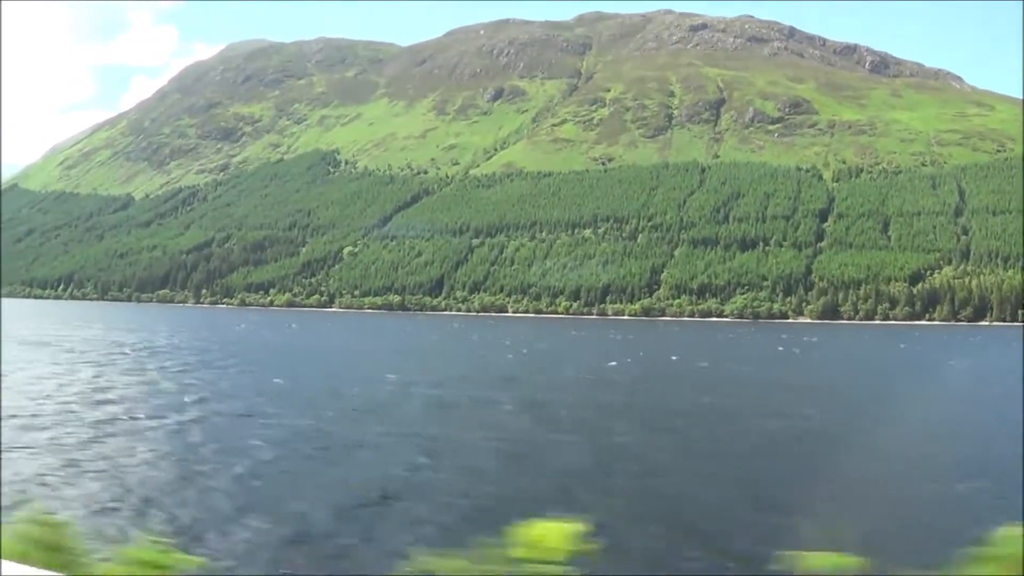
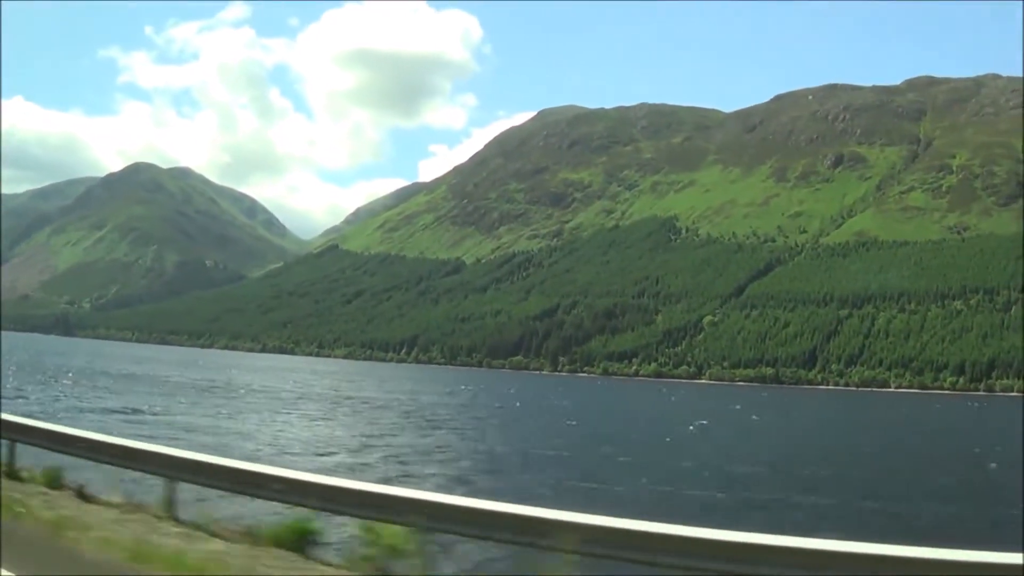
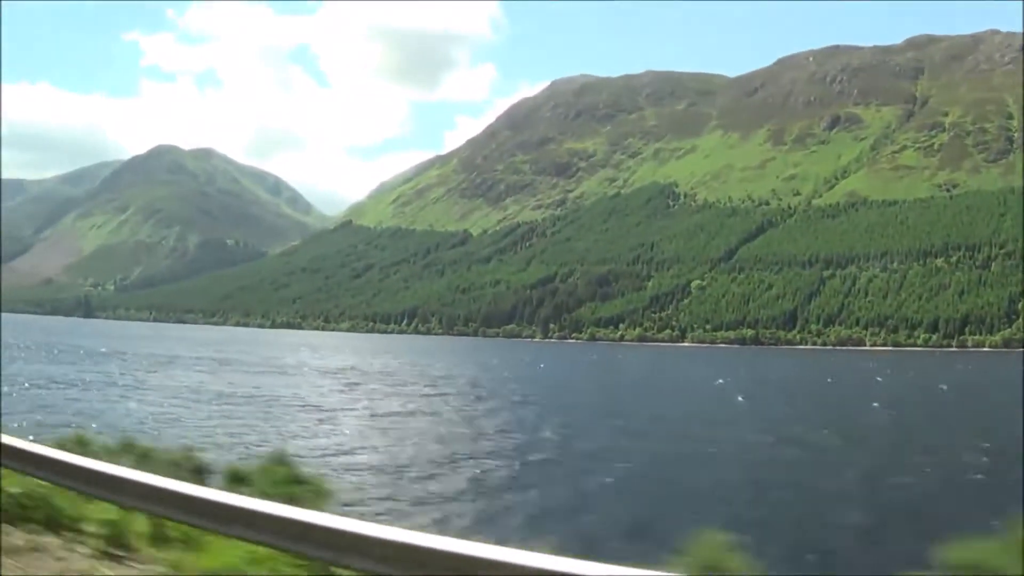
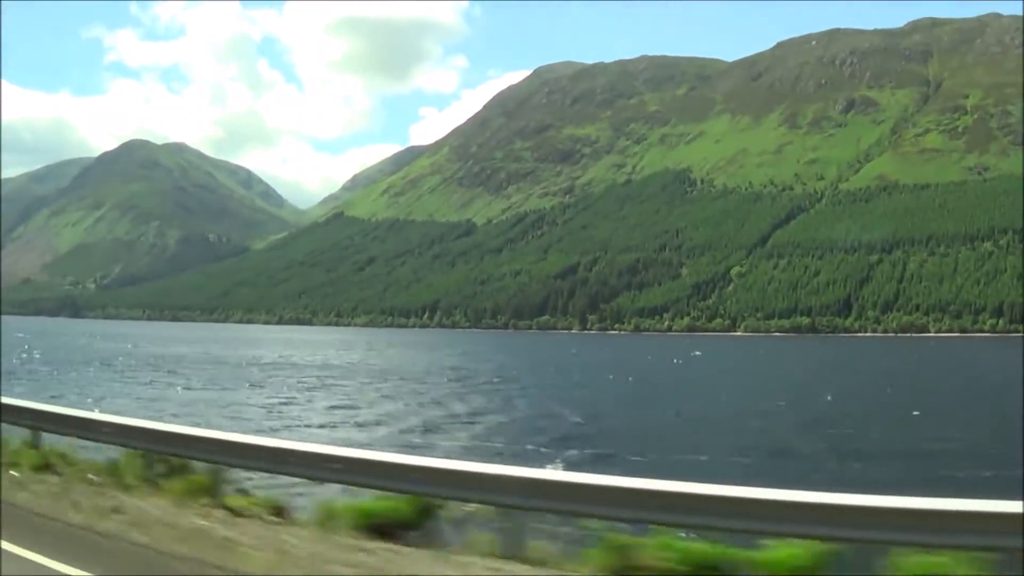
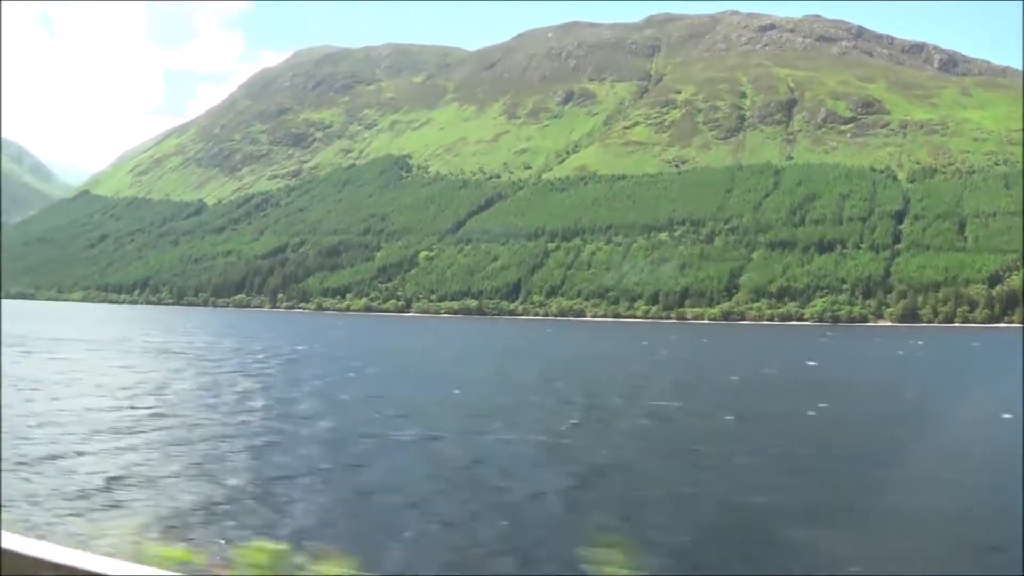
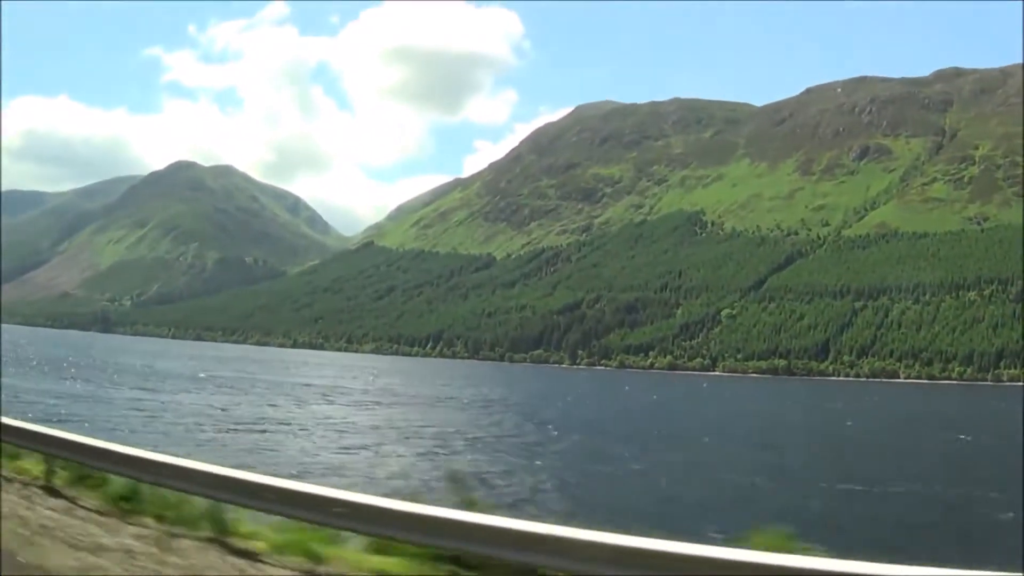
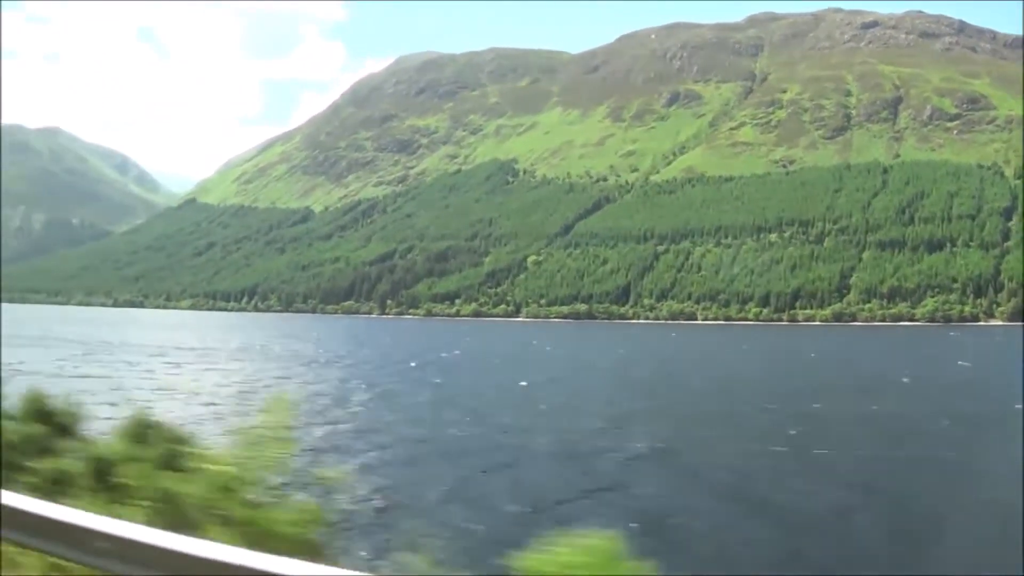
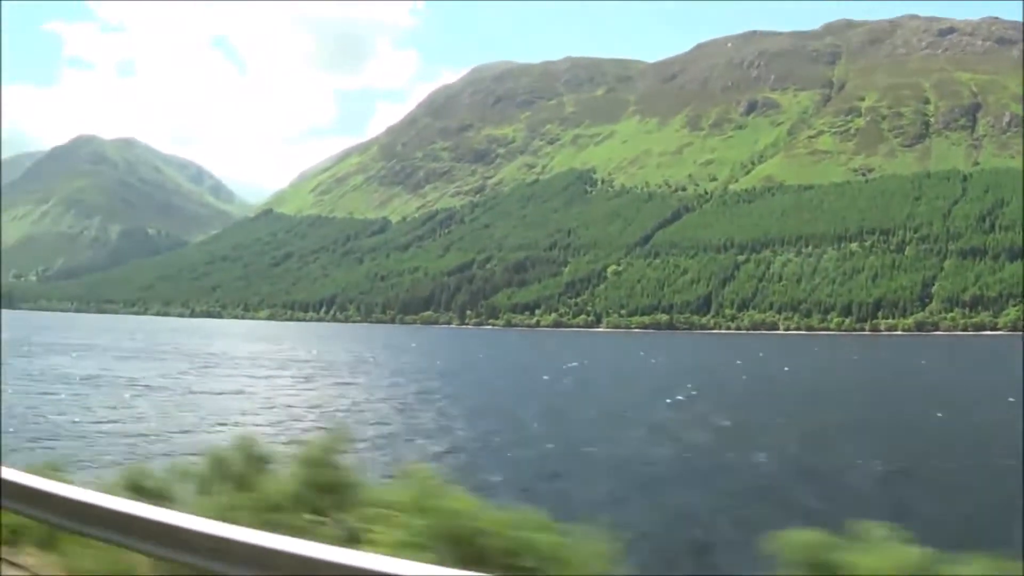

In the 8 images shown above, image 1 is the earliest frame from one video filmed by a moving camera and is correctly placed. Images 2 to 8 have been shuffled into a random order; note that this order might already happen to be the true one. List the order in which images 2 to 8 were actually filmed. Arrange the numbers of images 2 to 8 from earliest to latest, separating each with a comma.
5, 7, 8, 3, 6, 2, 4
